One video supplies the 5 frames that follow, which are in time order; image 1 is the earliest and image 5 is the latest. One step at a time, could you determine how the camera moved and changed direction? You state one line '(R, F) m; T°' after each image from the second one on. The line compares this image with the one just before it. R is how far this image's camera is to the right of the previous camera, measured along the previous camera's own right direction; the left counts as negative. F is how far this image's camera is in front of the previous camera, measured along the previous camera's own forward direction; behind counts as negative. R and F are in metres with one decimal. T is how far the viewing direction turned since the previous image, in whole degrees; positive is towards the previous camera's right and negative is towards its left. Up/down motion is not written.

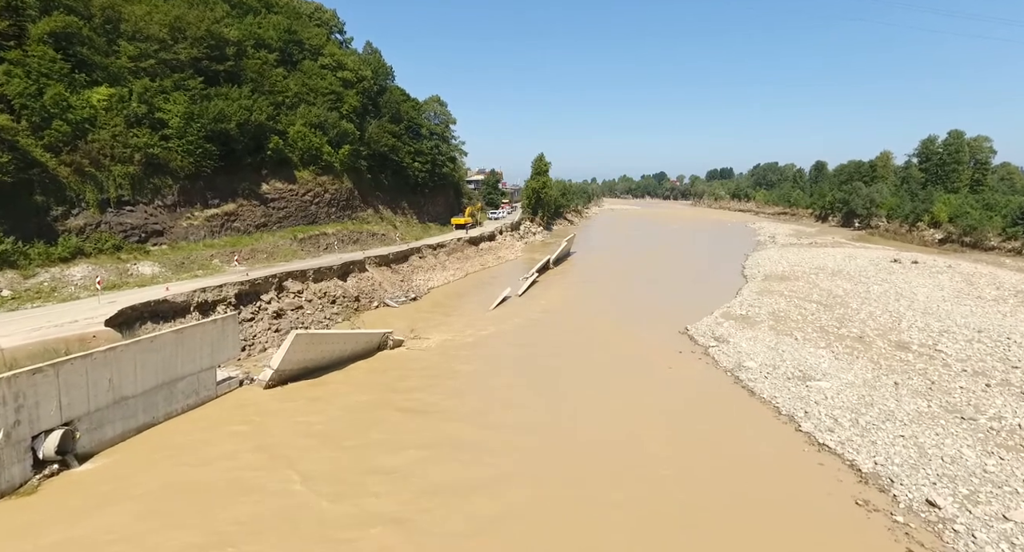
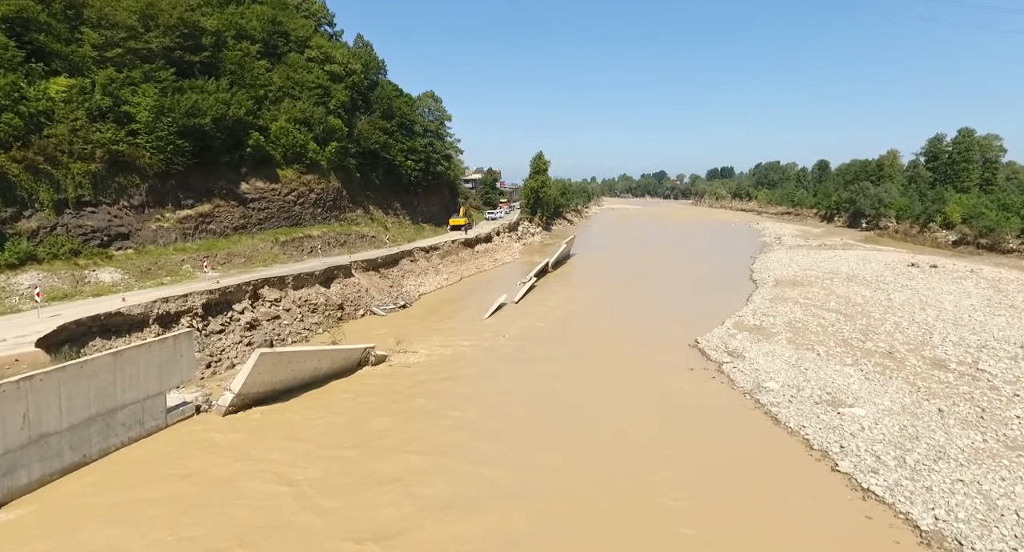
(+0.2, +1.7) m; 0°
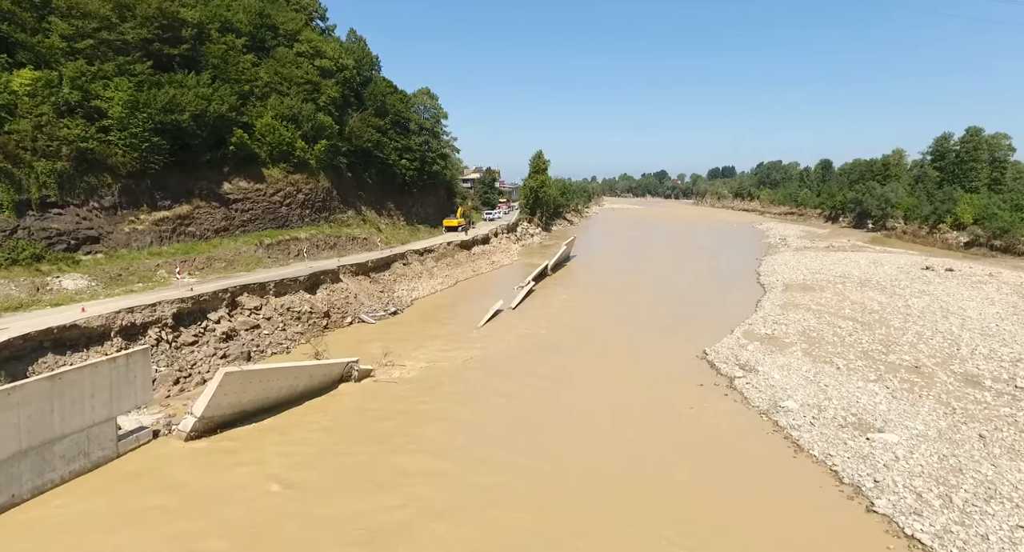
(+0.2, +1.3) m; 0°
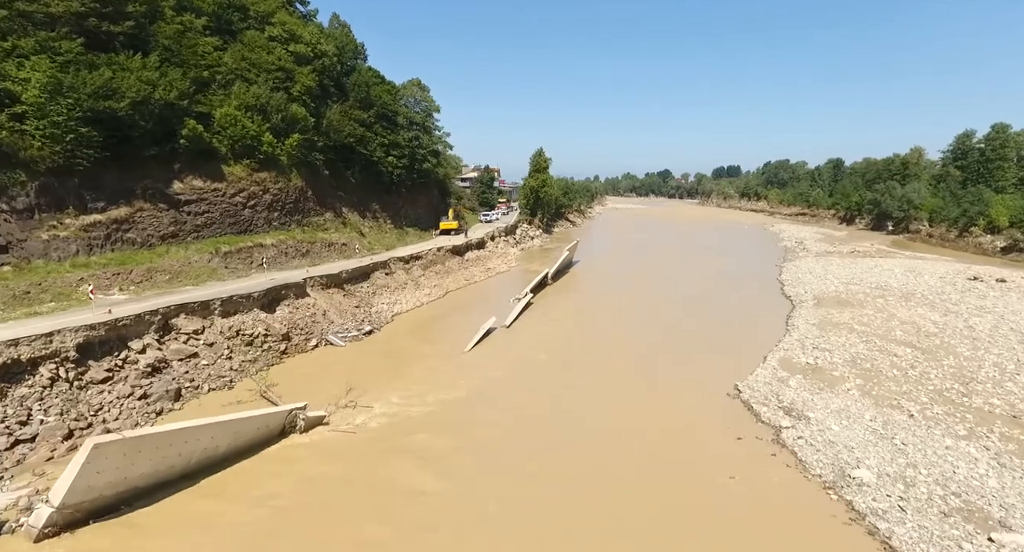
(+0.3, +3.2) m; 0°
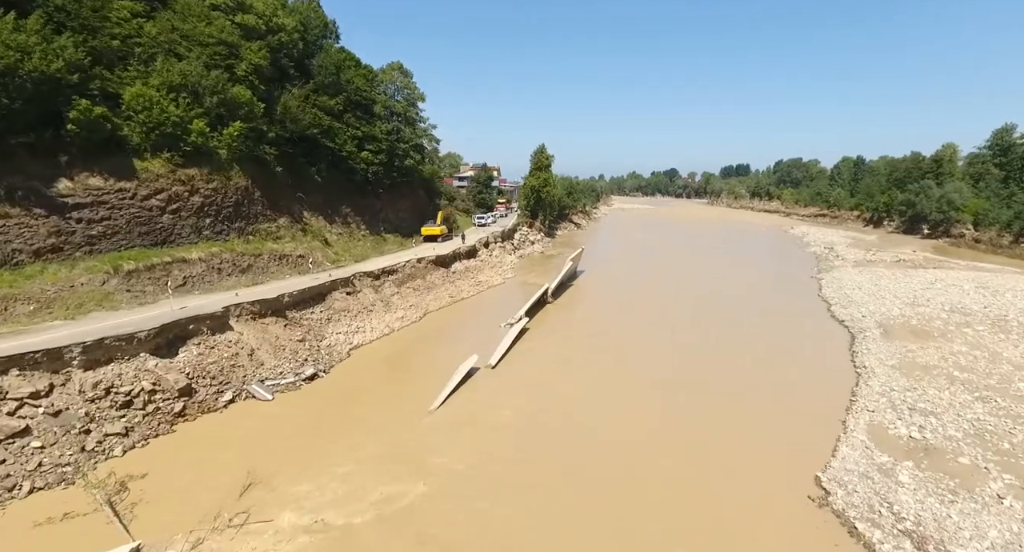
(+0.6, +4.8) m; 0°
